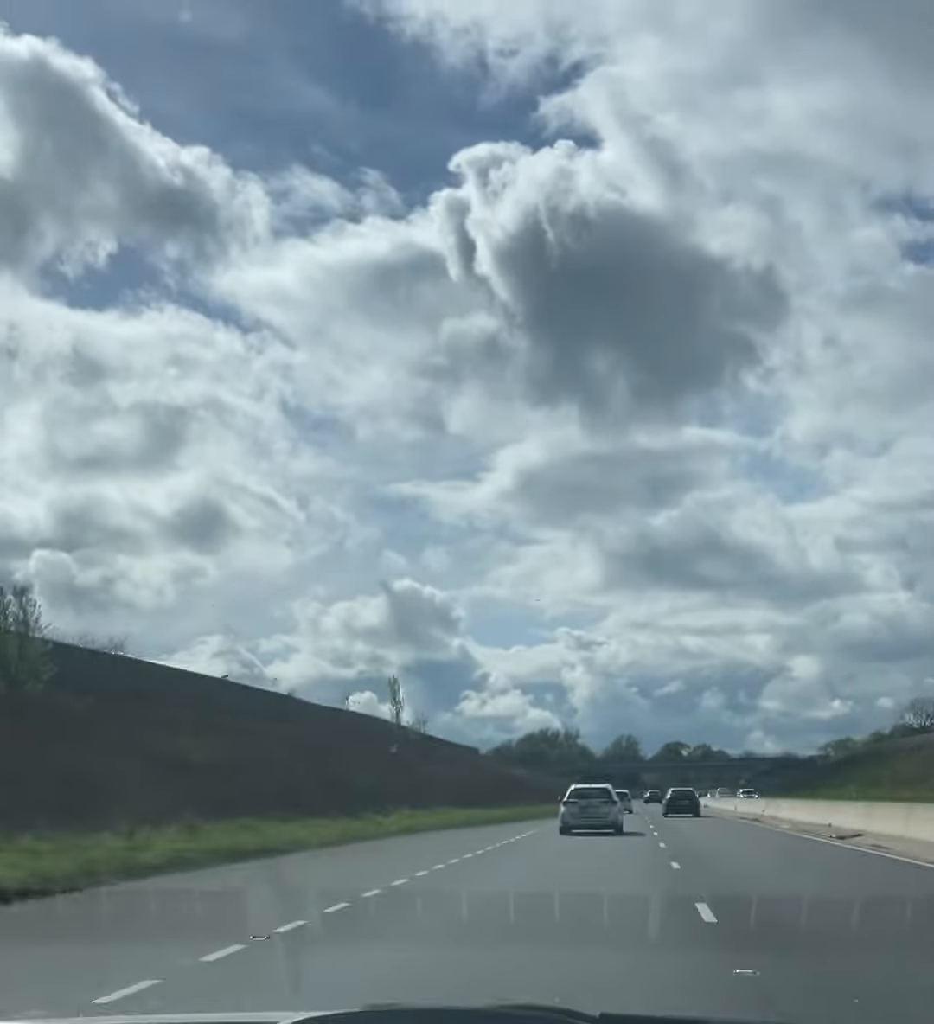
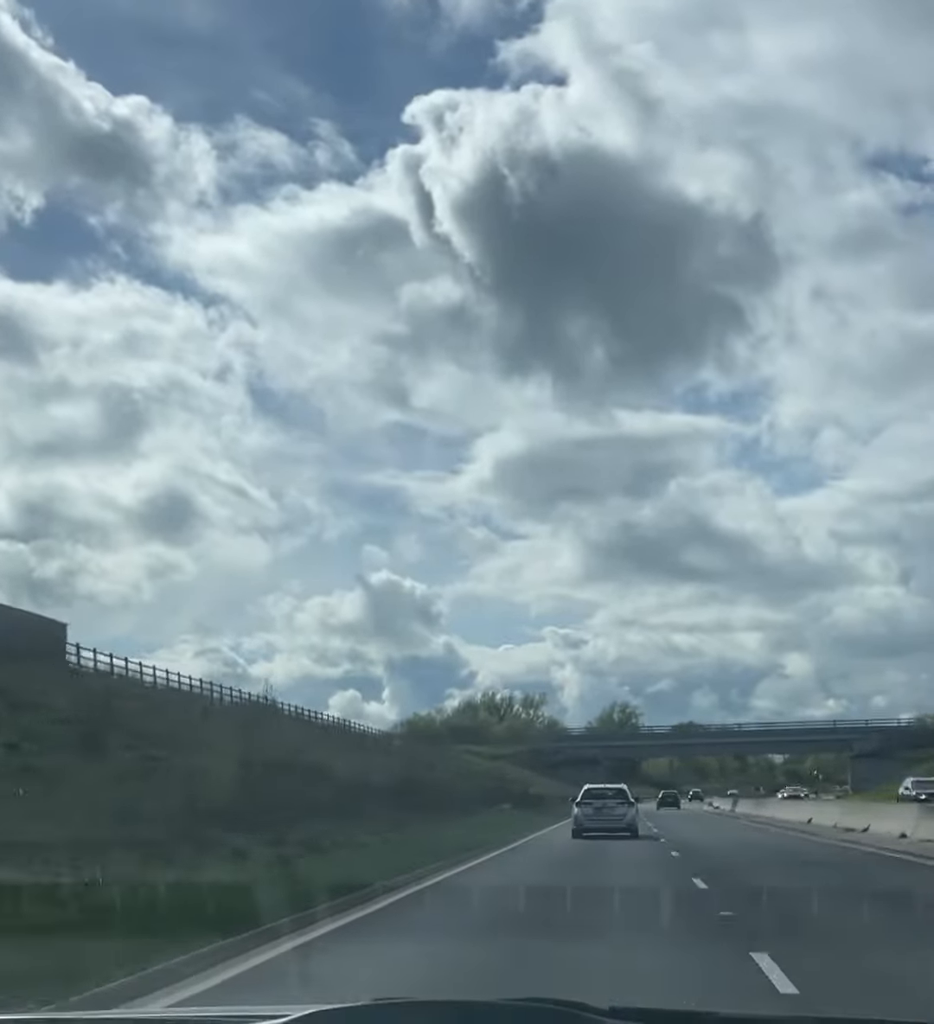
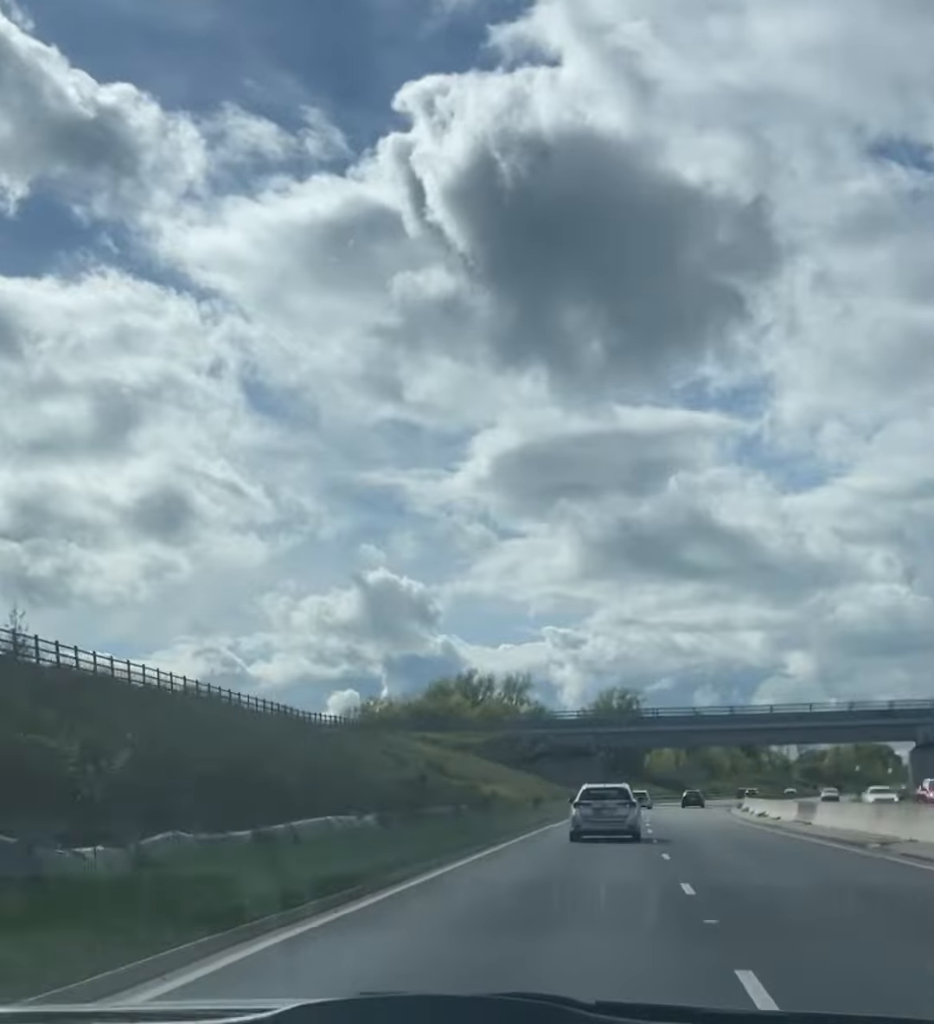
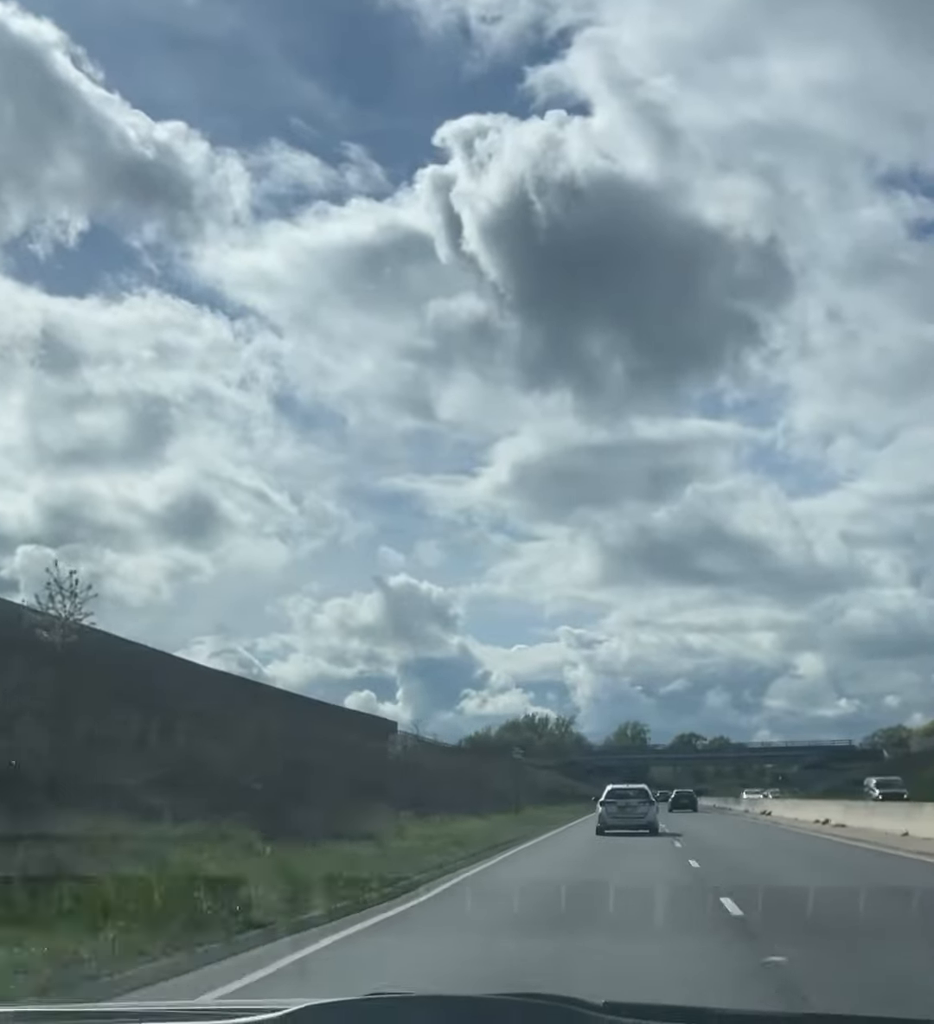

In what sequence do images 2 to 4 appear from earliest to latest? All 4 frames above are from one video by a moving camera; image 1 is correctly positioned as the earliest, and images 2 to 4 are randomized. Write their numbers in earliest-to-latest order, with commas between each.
4, 2, 3
